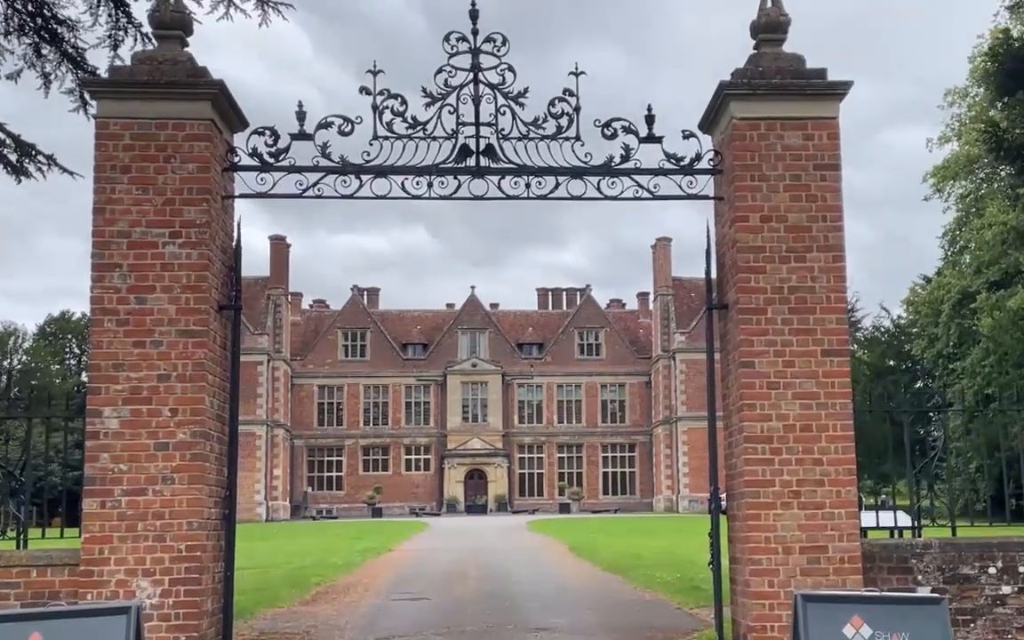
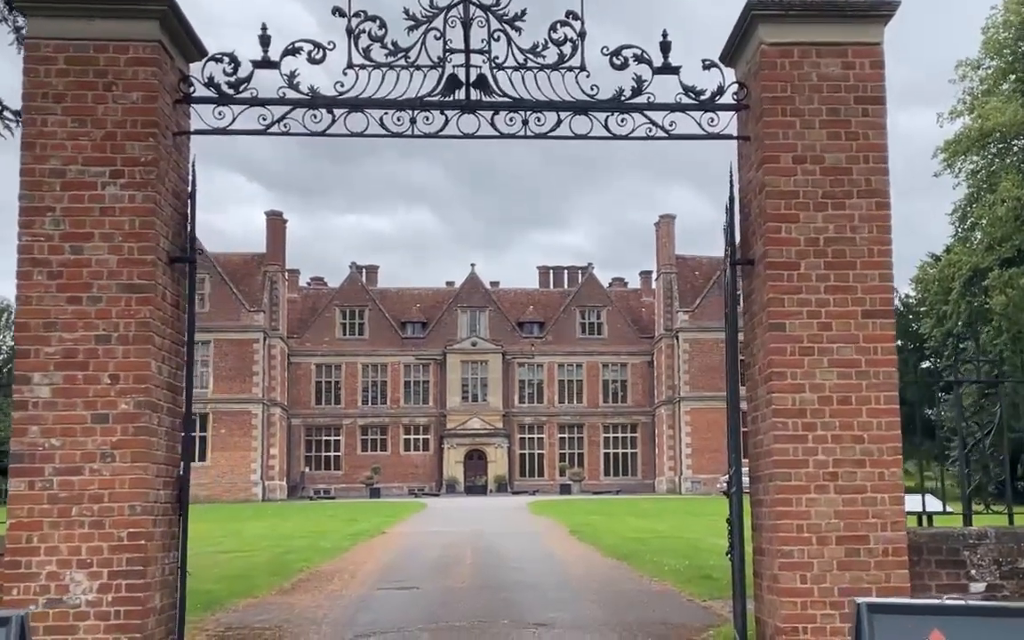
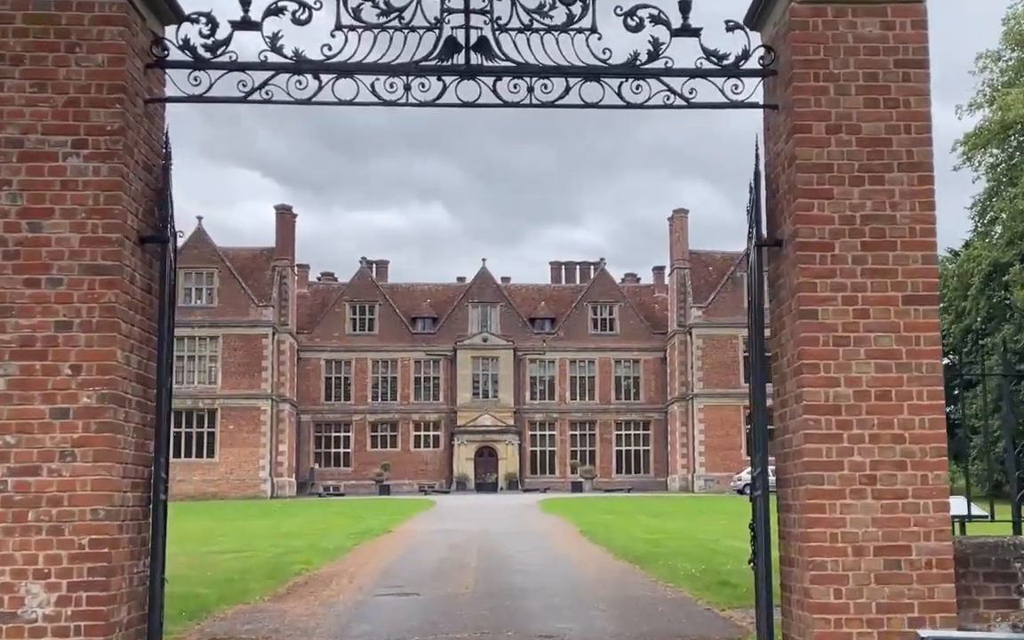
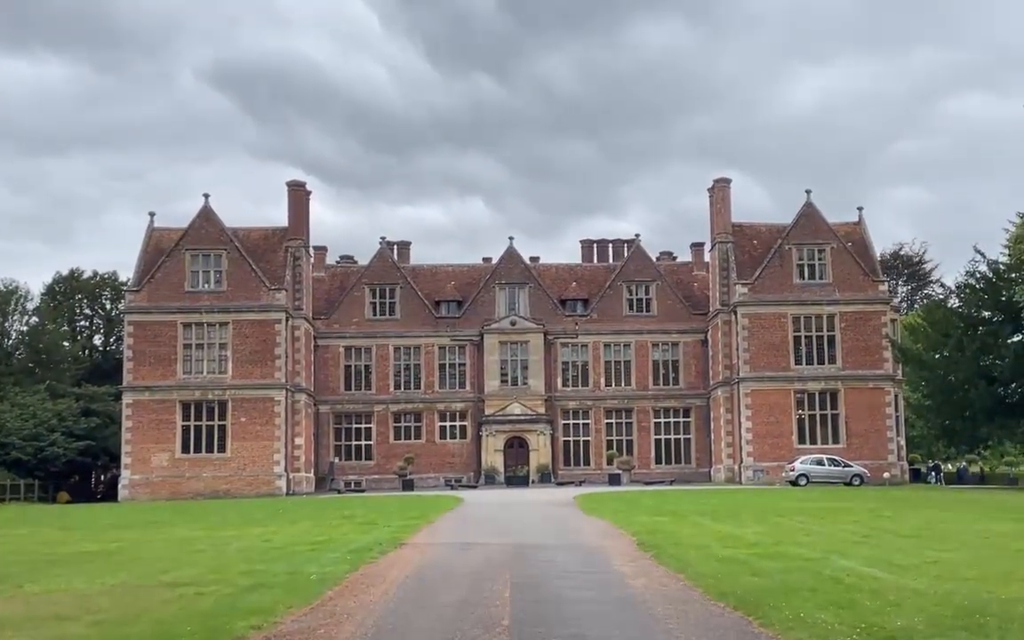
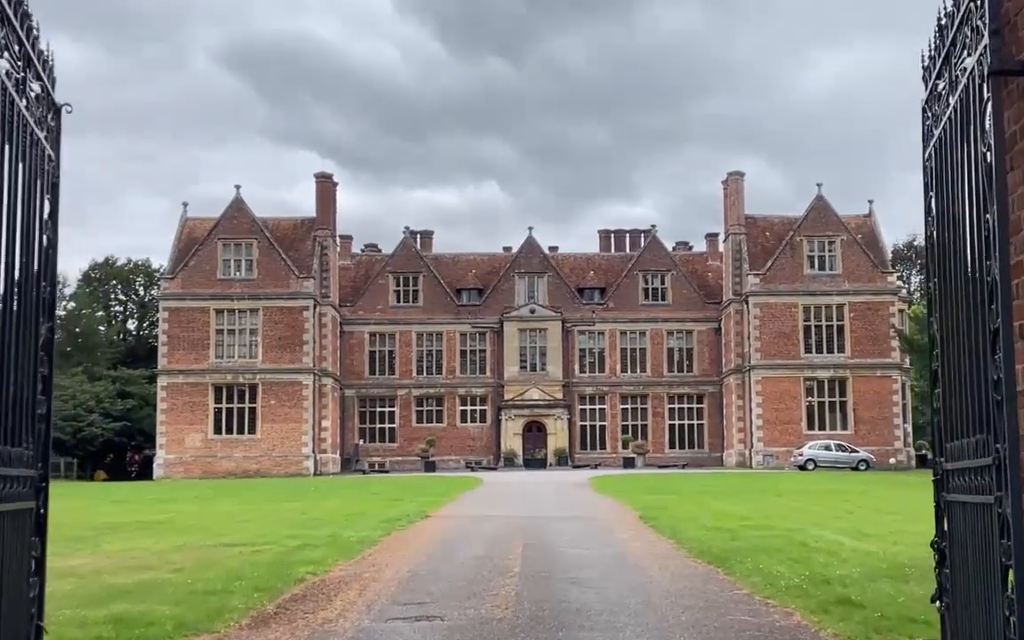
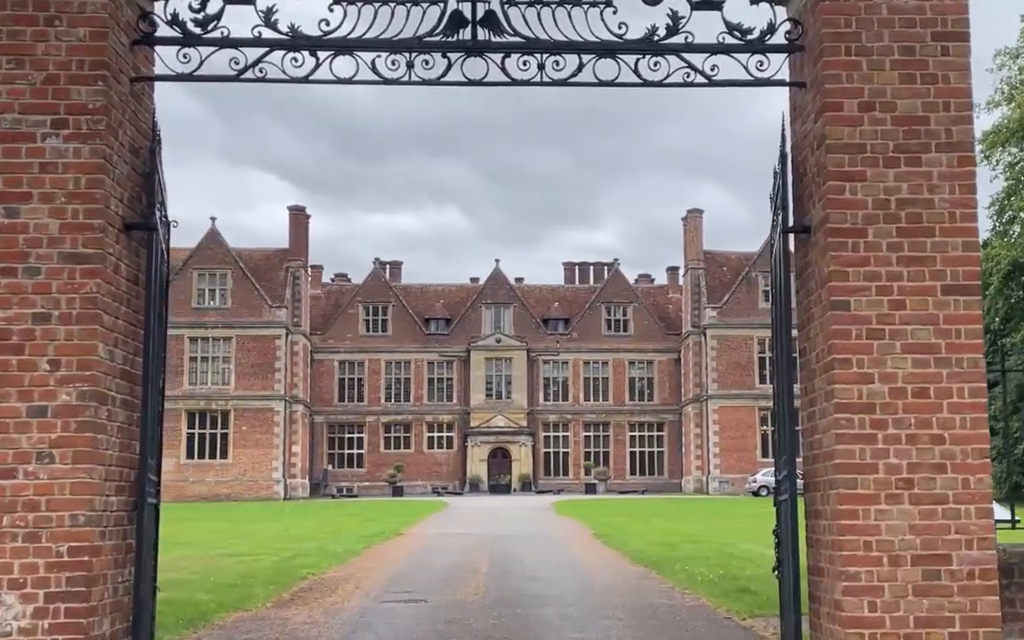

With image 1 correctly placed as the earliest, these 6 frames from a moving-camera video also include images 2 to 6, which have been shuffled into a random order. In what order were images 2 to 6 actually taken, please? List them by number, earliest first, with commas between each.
2, 3, 6, 5, 4
